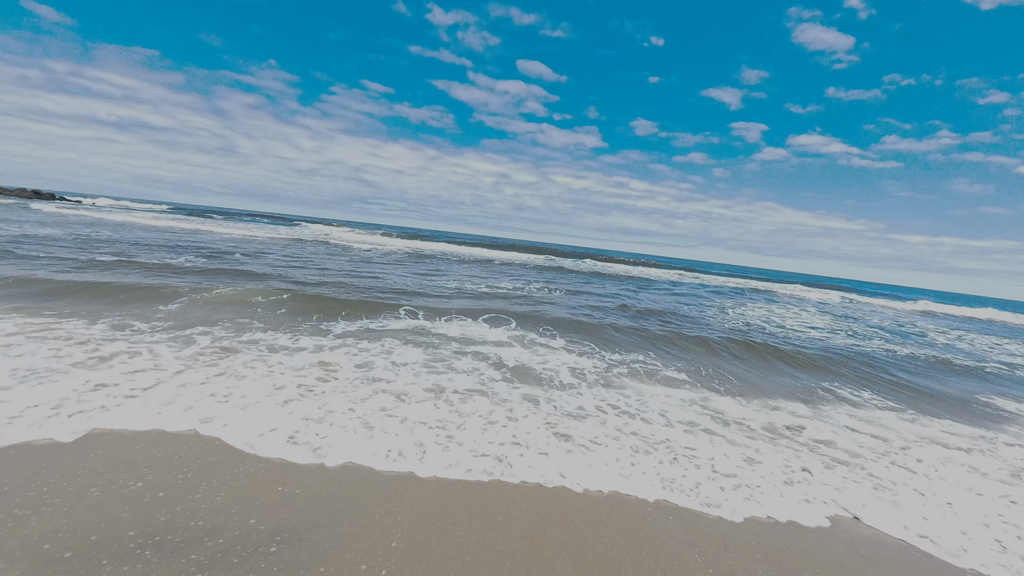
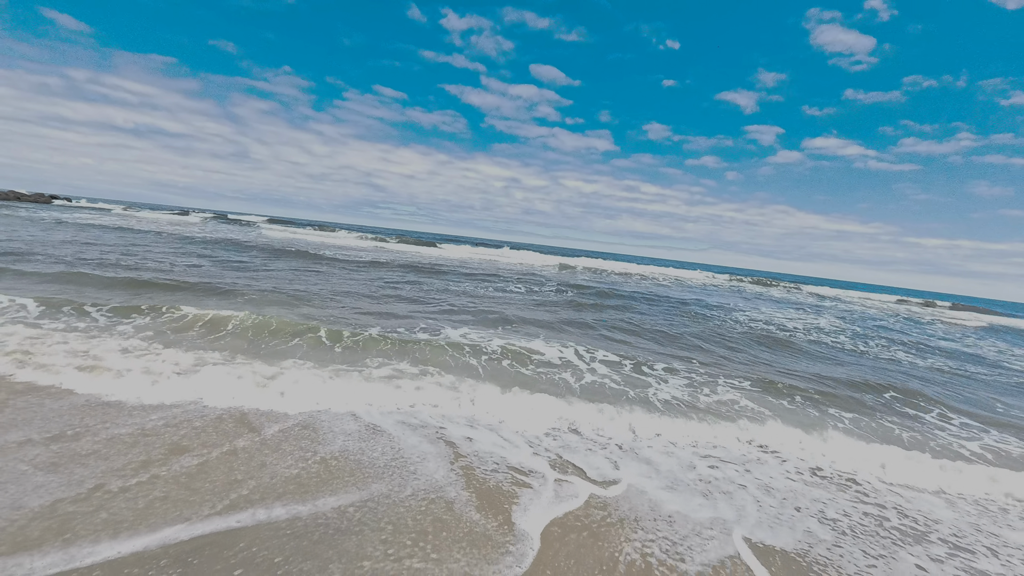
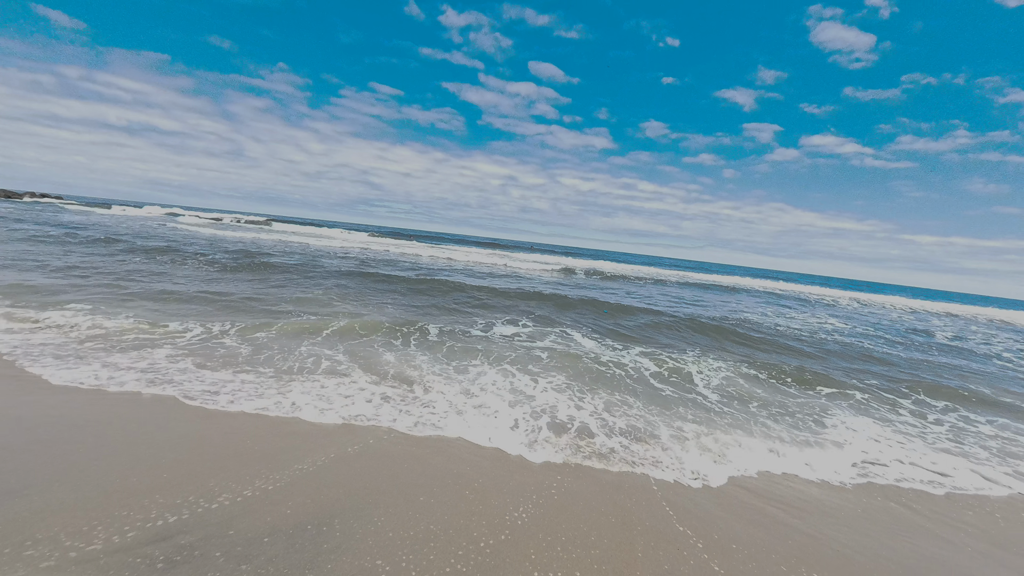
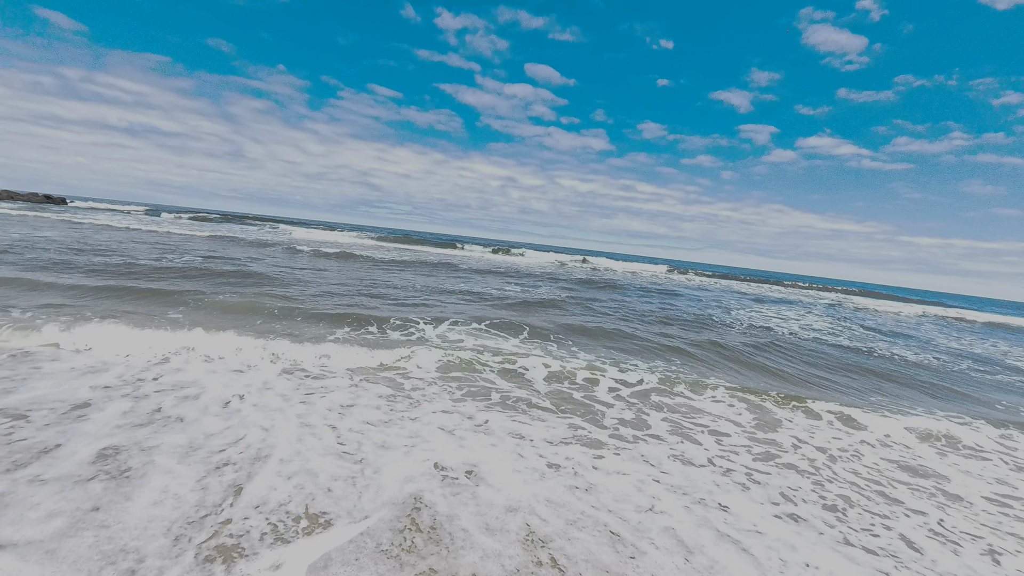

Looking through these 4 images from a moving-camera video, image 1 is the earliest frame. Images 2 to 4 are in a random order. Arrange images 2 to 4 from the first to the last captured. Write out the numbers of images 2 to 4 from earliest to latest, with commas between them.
4, 2, 3
